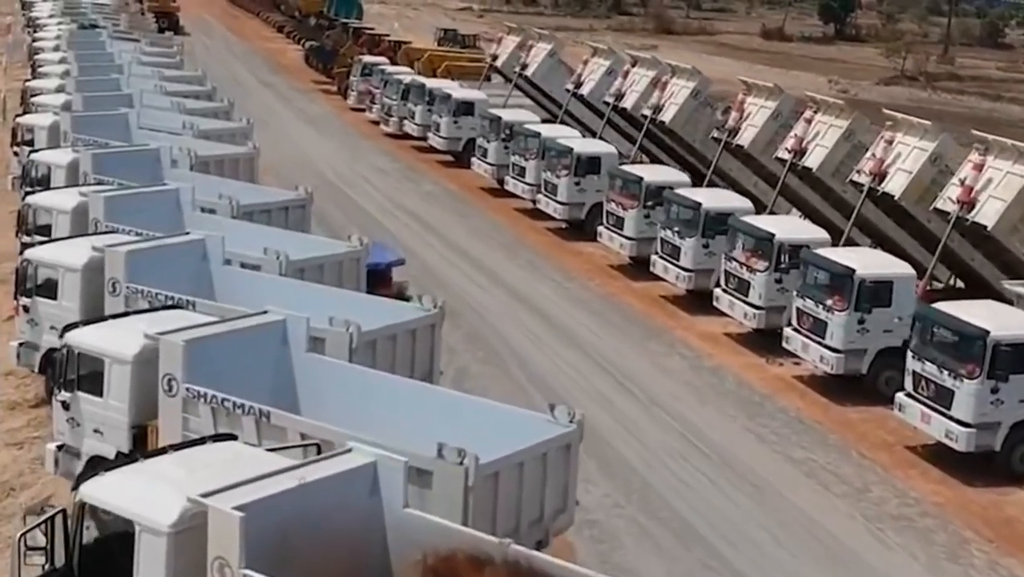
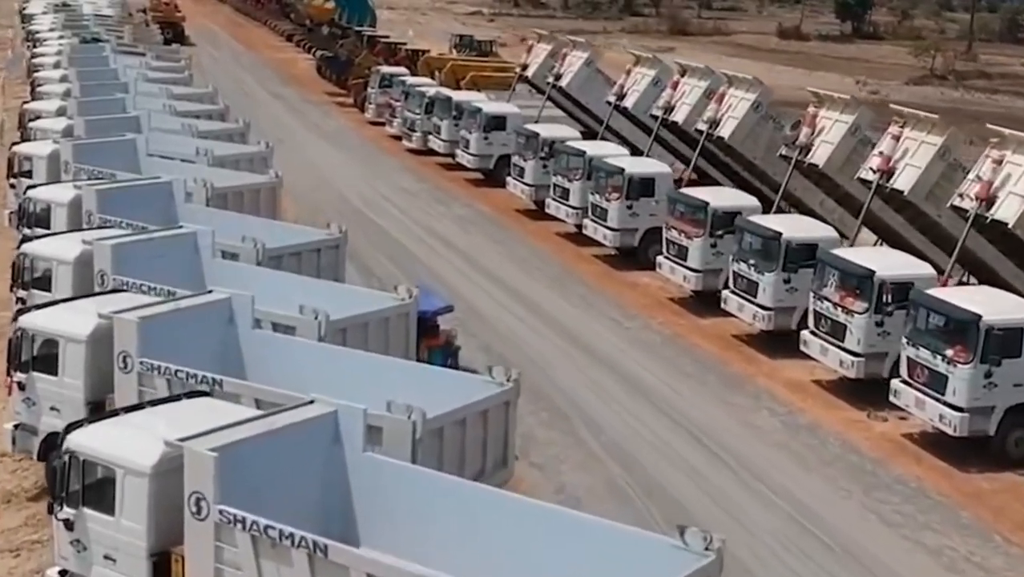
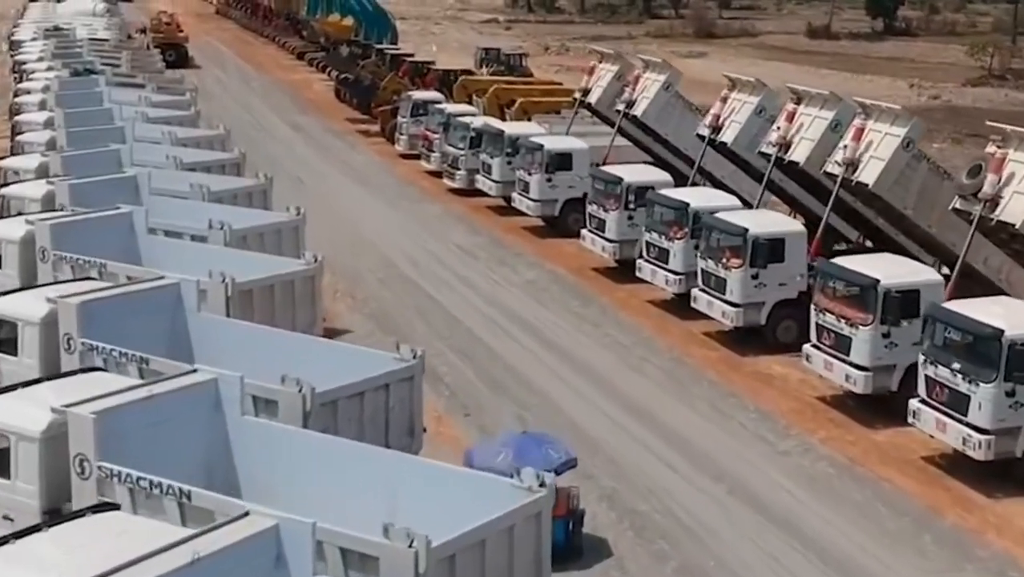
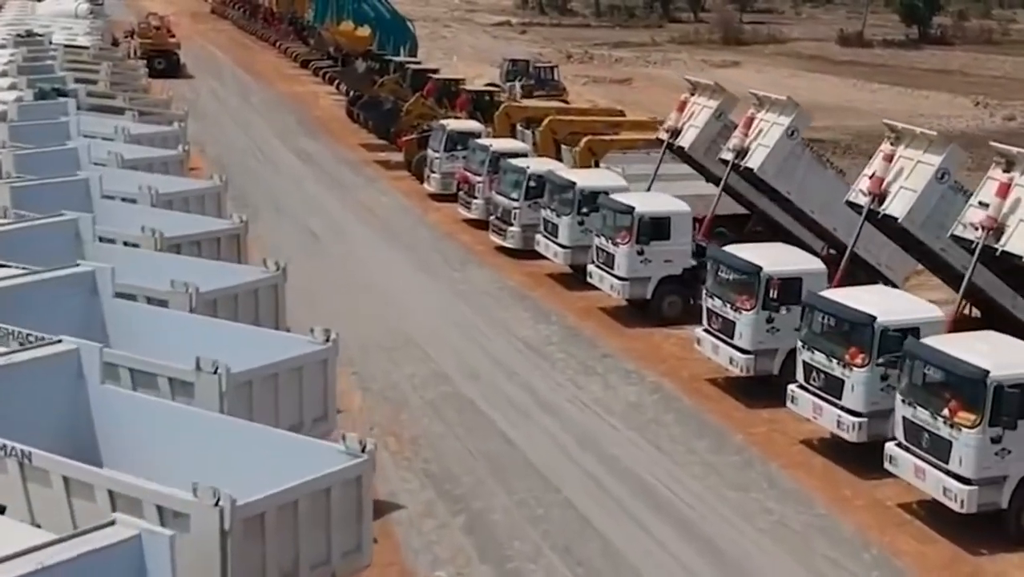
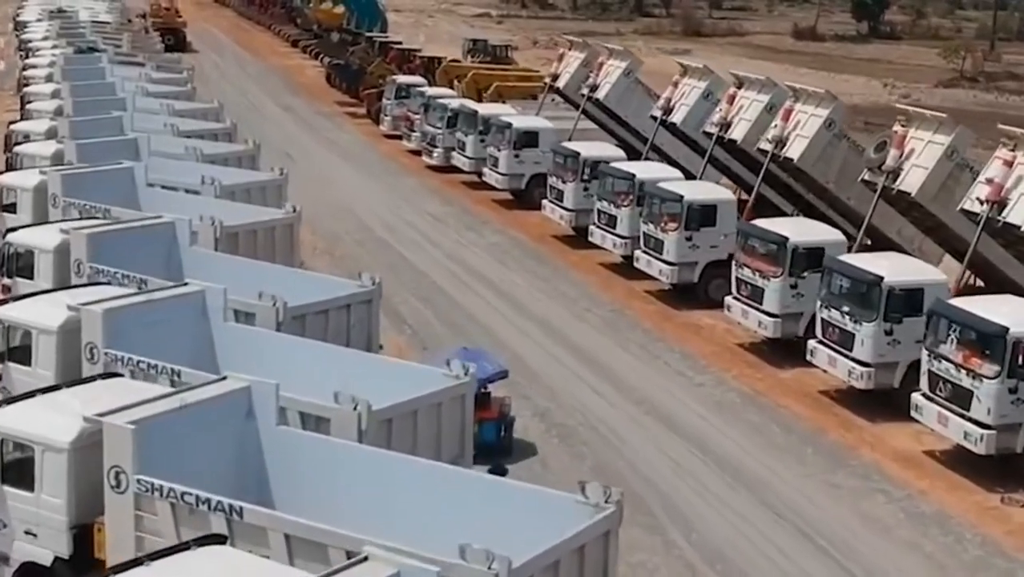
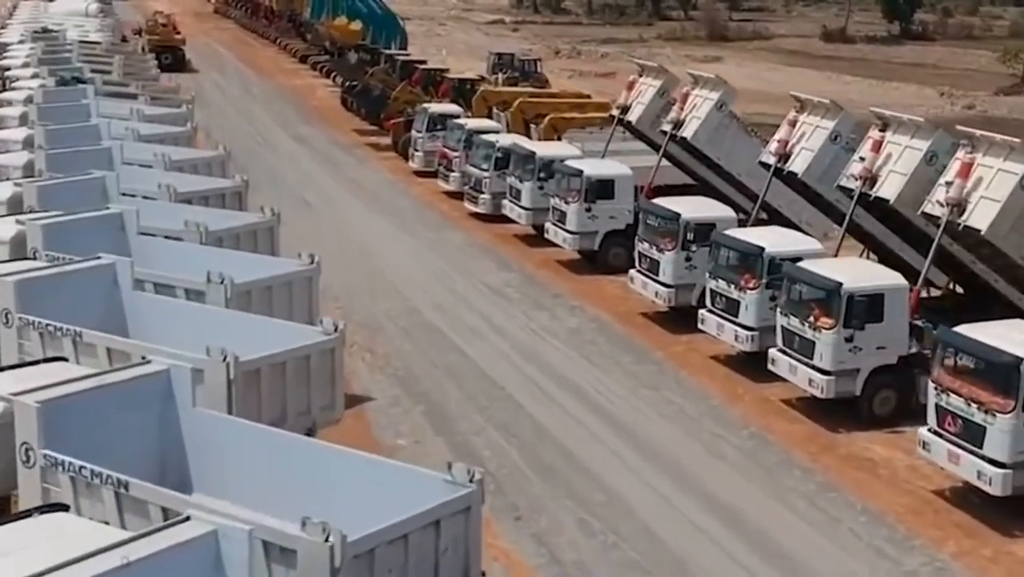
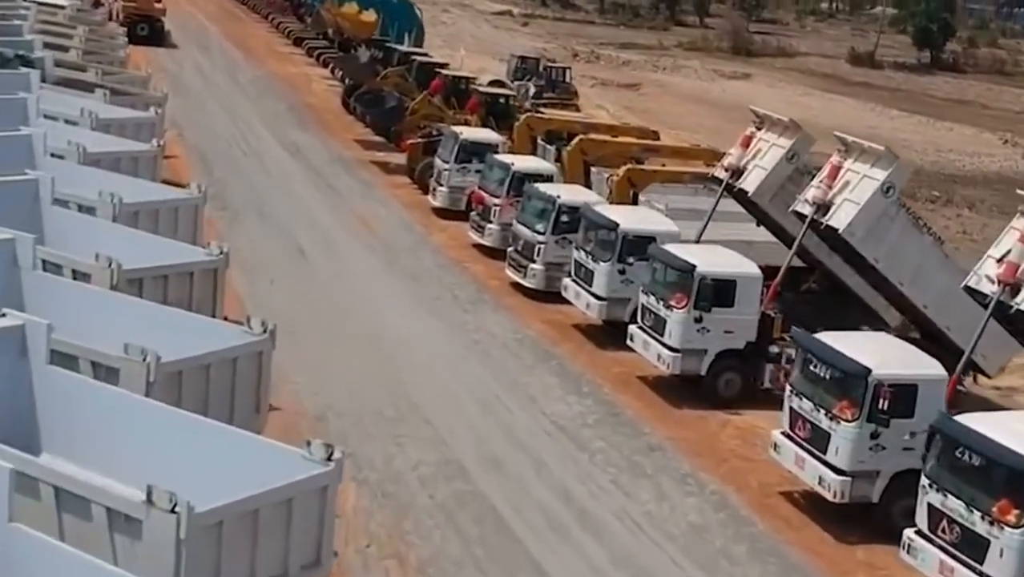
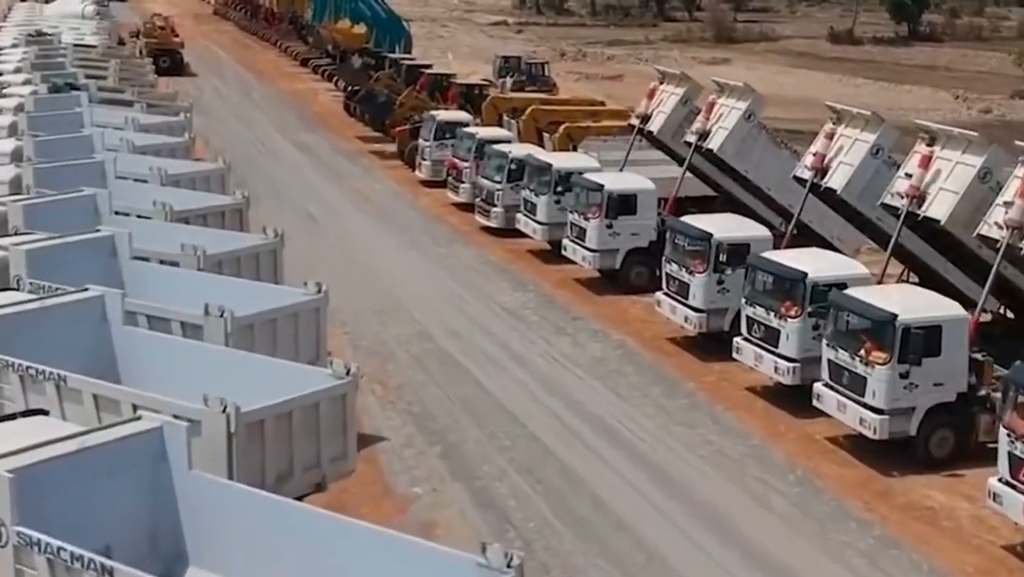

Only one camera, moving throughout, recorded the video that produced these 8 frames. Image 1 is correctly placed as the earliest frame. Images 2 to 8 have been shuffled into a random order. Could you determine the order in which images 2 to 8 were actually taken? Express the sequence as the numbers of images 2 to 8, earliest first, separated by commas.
2, 5, 3, 6, 8, 4, 7
